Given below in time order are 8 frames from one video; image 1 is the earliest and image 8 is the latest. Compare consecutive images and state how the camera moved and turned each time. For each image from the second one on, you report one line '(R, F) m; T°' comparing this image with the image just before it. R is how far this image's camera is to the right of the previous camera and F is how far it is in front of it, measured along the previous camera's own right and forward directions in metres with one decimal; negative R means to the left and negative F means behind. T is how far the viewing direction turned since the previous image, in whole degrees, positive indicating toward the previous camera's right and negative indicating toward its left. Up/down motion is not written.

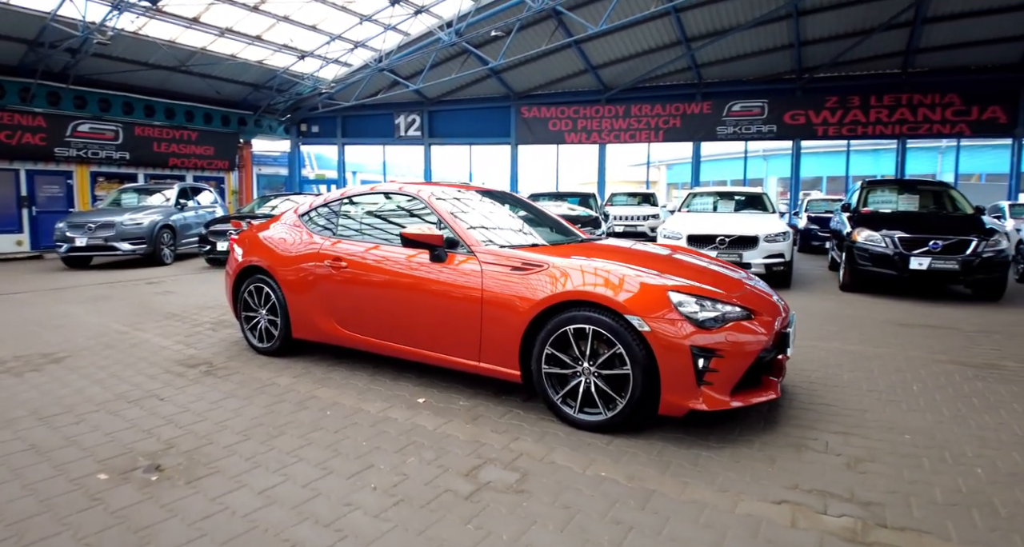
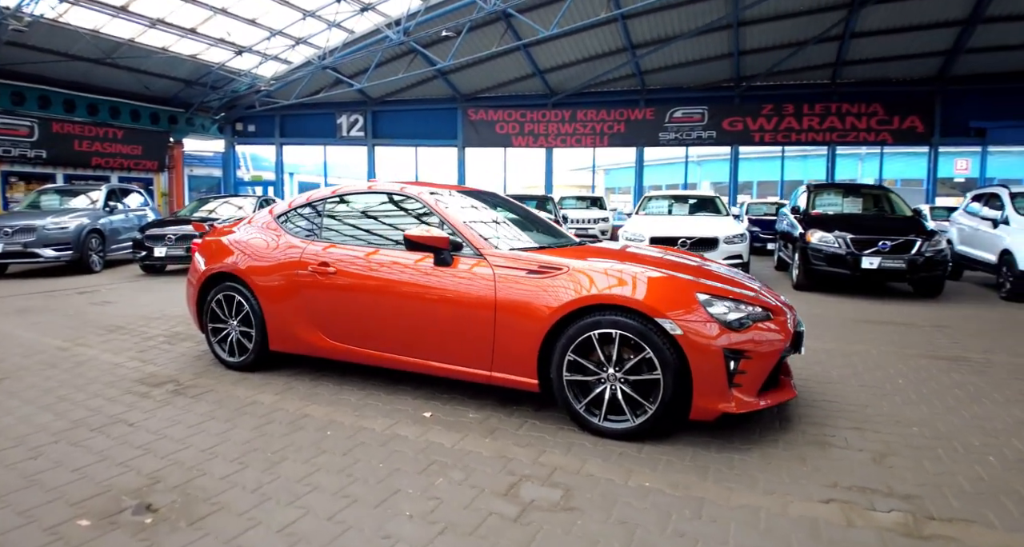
(-0.4, +0.2) m; +6°
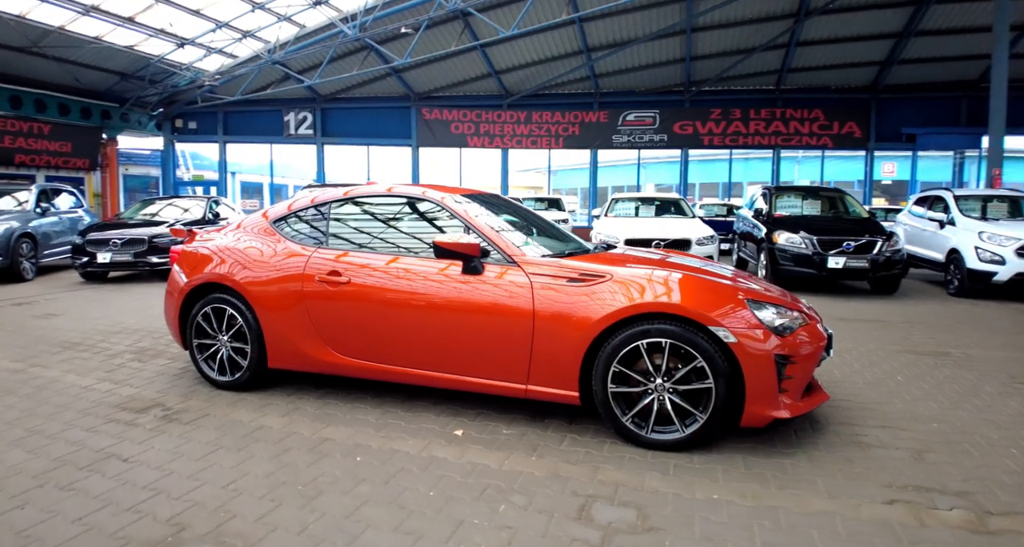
(-0.5, +0.2) m; +6°
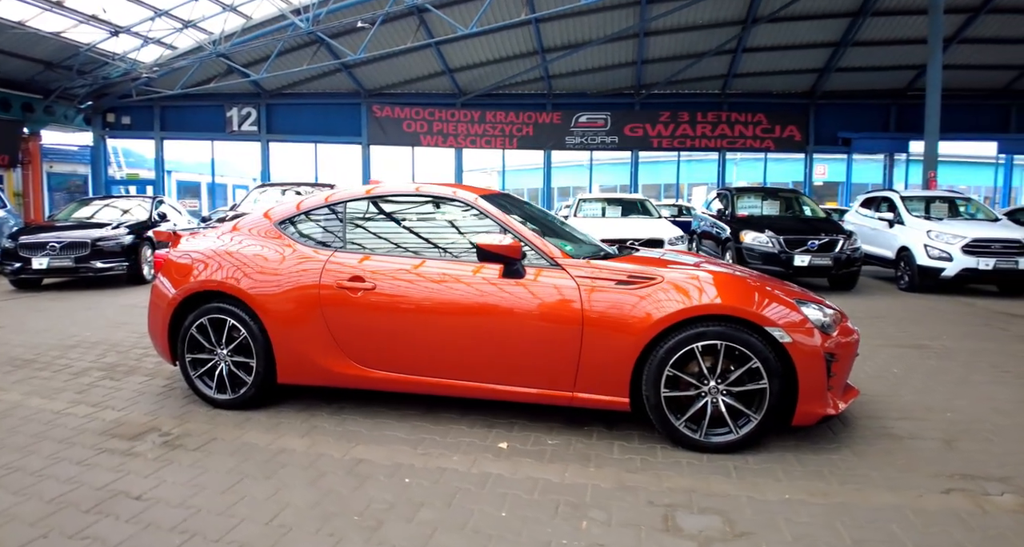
(-0.5, +0.2) m; +6°
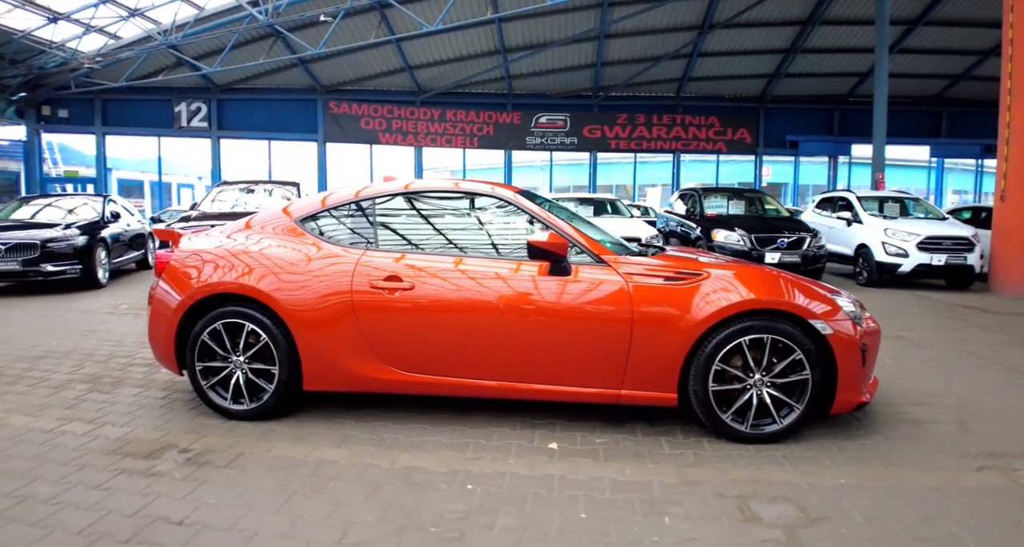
(-0.5, +0.1) m; +5°
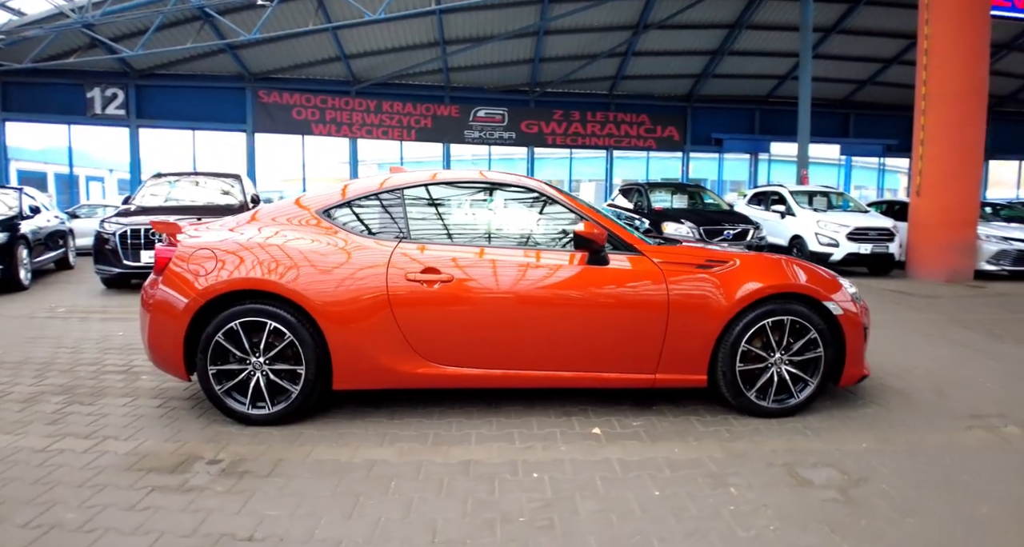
(-0.6, 0.0) m; +7°
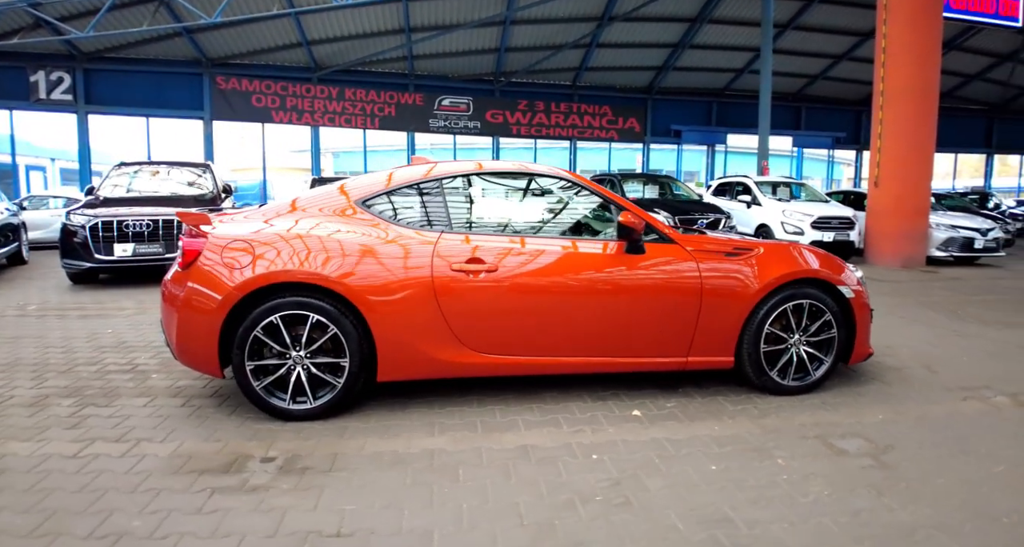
(-0.5, -0.1) m; +5°
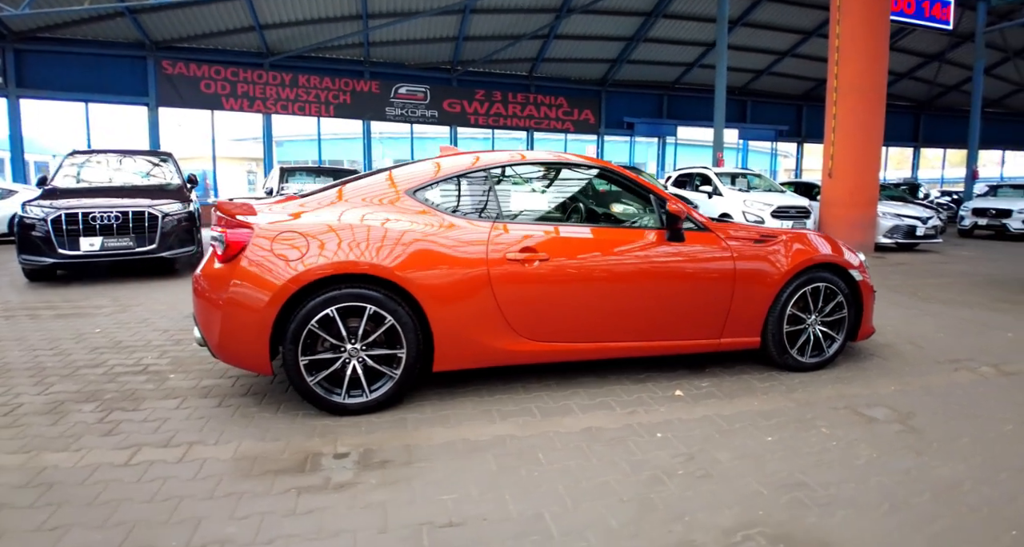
(-0.6, -0.1) m; +5°
